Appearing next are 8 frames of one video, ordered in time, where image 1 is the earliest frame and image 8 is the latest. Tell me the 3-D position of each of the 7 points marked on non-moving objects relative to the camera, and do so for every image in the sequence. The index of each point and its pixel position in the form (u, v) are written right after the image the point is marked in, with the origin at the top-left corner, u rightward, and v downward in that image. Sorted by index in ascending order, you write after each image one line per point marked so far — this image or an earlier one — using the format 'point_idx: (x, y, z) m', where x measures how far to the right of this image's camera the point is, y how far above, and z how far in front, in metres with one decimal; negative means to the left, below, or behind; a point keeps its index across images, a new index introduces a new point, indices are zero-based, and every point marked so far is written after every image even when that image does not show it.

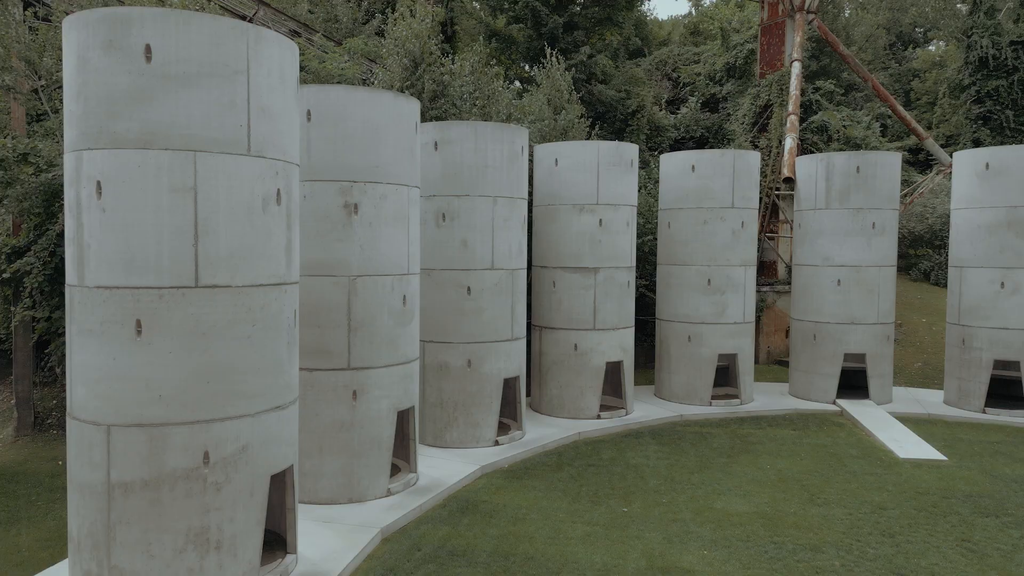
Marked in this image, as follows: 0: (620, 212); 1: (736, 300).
0: (+1.2, +0.9, +12.3) m
1: (+2.8, -0.2, +13.6) m
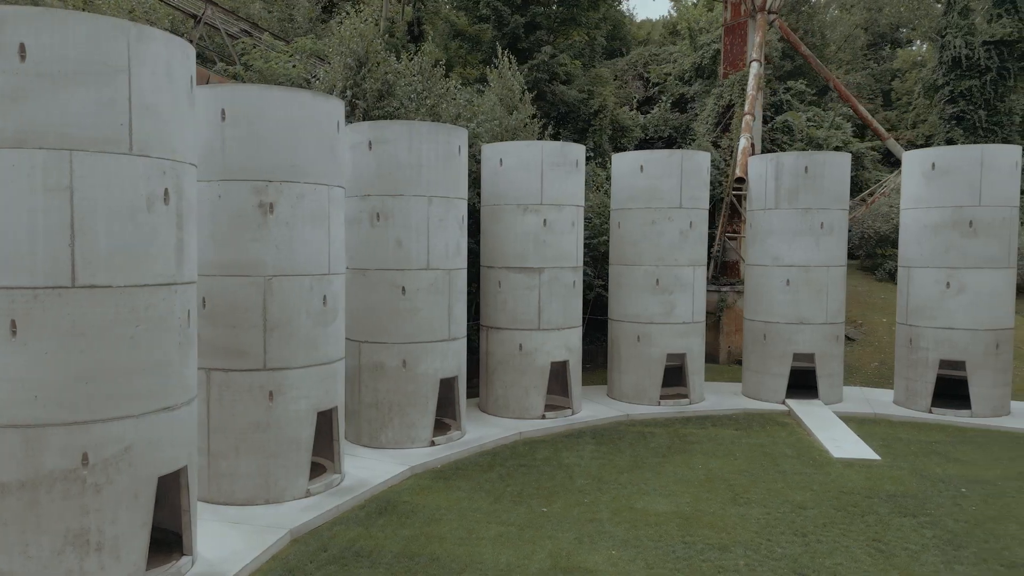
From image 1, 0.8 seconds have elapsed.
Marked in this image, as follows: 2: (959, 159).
0: (+0.6, +0.9, +12.3) m
1: (+2.2, -0.2, +13.6) m
2: (+5.2, +1.5, +12.5) m
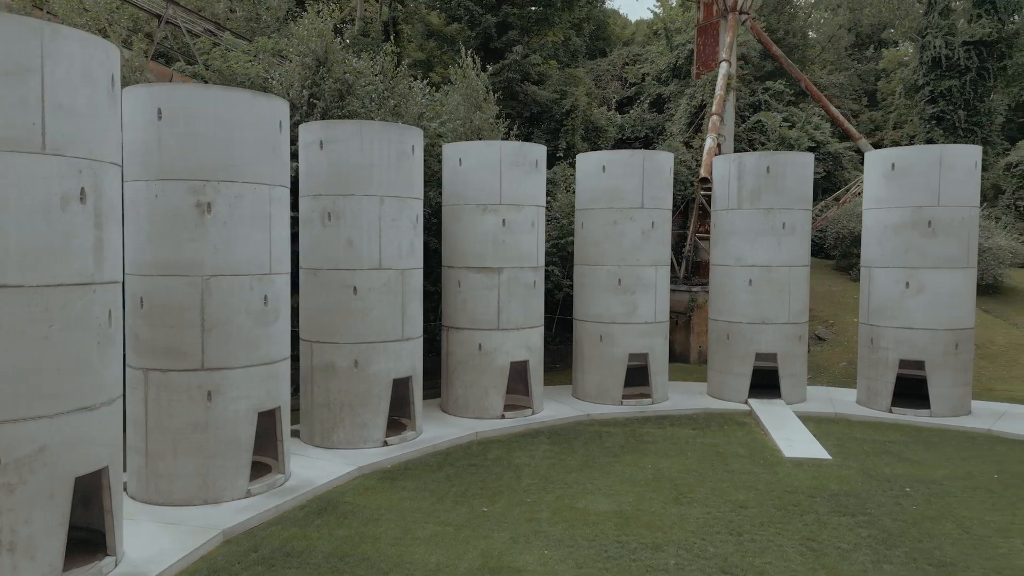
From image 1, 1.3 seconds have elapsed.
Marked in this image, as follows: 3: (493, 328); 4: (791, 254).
0: (+0.1, +0.9, +12.3) m
1: (+1.7, -0.2, +13.6) m
2: (+4.7, +1.5, +12.6) m
3: (-0.2, -0.5, +12.2) m
4: (+3.5, +0.4, +13.7) m
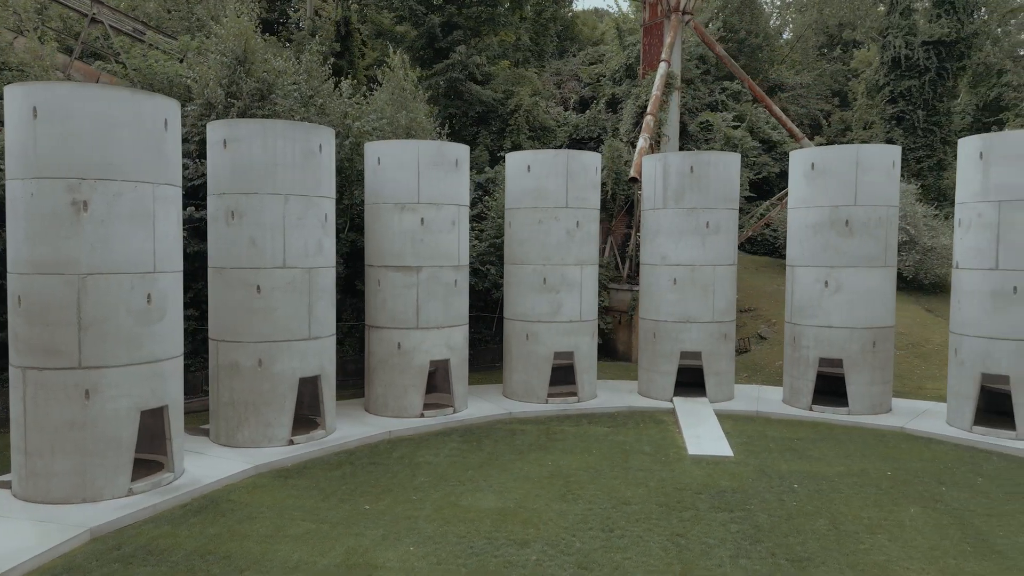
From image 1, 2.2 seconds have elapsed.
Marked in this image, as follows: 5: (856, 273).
0: (-0.8, +0.9, +12.3) m
1: (+0.8, -0.1, +13.6) m
2: (+3.8, +1.5, +12.6) m
3: (-1.2, -0.4, +12.2) m
4: (+2.6, +0.4, +13.7) m
5: (+4.1, +0.2, +12.7) m
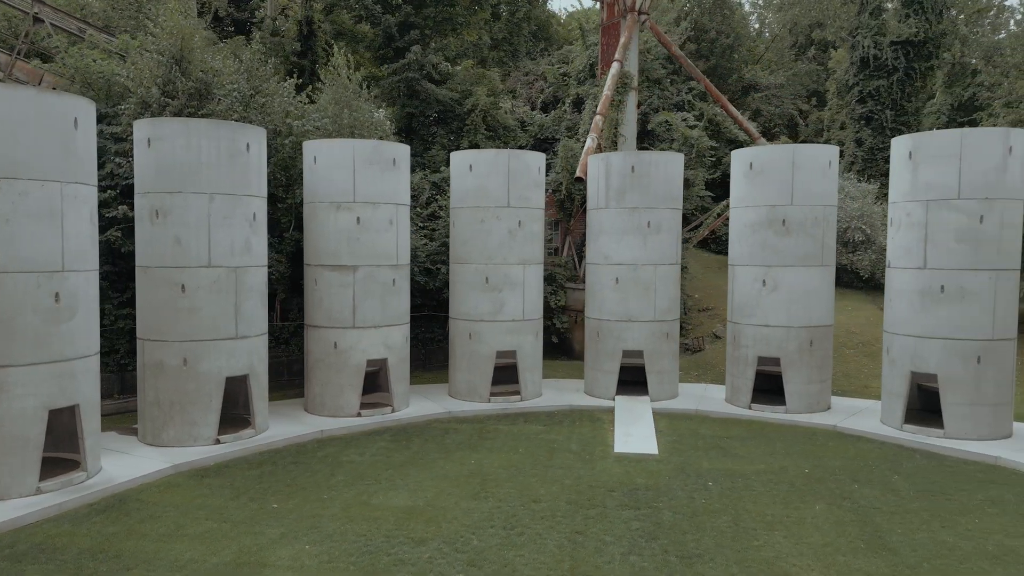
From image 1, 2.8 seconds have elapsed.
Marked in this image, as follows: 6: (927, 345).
0: (-1.5, +0.9, +12.3) m
1: (0.0, -0.1, +13.7) m
2: (+3.1, +1.5, +12.7) m
3: (-1.9, -0.4, +12.2) m
4: (+1.8, +0.5, +13.8) m
5: (+3.3, +0.2, +12.7) m
6: (+4.3, -0.6, +11.1) m
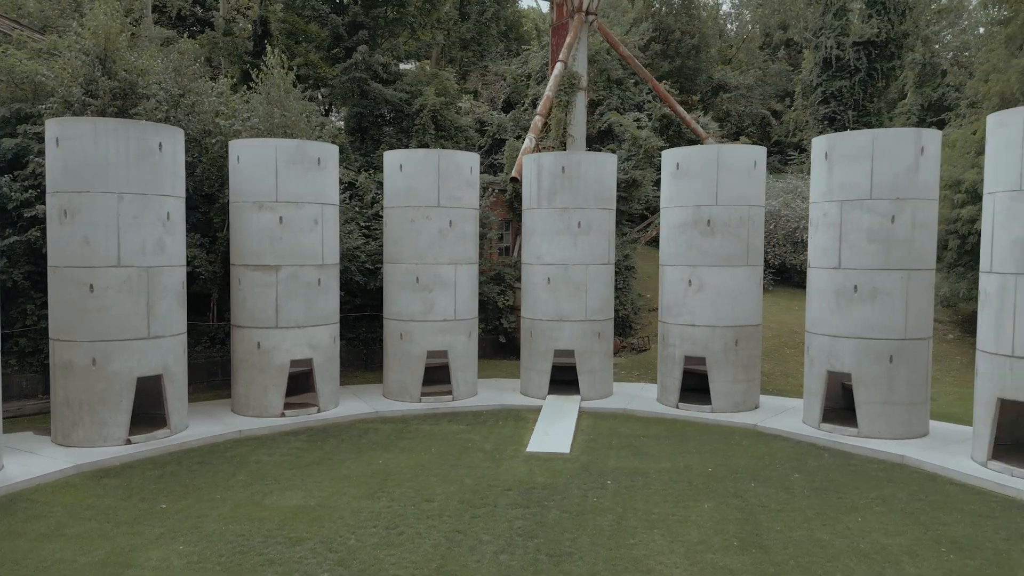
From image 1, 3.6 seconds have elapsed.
0: (-2.4, +0.9, +12.3) m
1: (-0.9, -0.1, +13.7) m
2: (+2.2, +1.5, +12.7) m
3: (-2.7, -0.4, +12.2) m
4: (+1.0, +0.5, +13.8) m
5: (+2.4, +0.2, +12.8) m
6: (+3.4, -0.6, +11.1) m
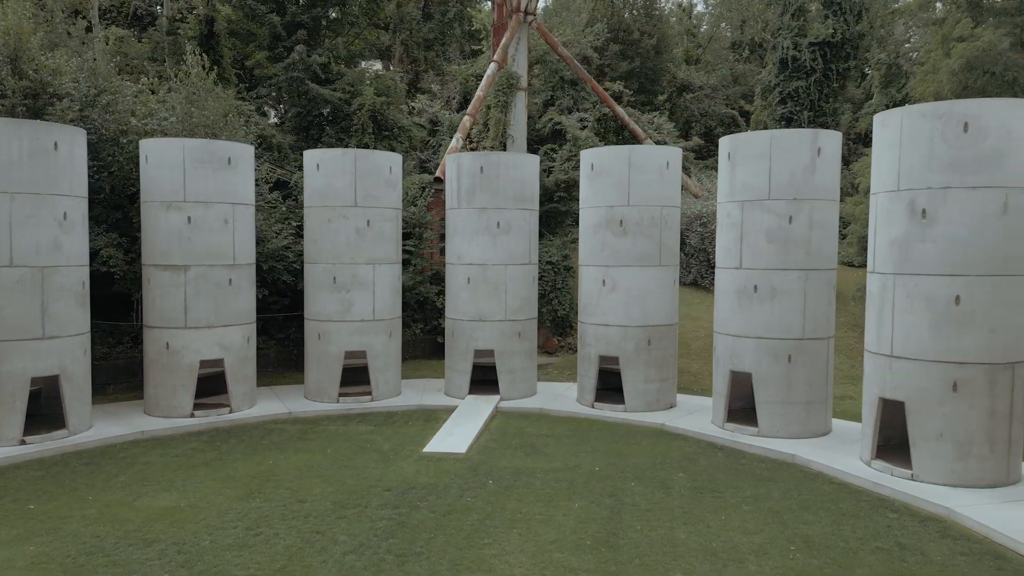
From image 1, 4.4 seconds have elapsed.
0: (-3.4, +0.9, +12.3) m
1: (-1.9, -0.1, +13.7) m
2: (+1.2, +1.5, +12.8) m
3: (-3.8, -0.4, +12.2) m
4: (-0.1, +0.5, +13.8) m
5: (+1.4, +0.2, +12.8) m
6: (+2.4, -0.6, +11.2) m
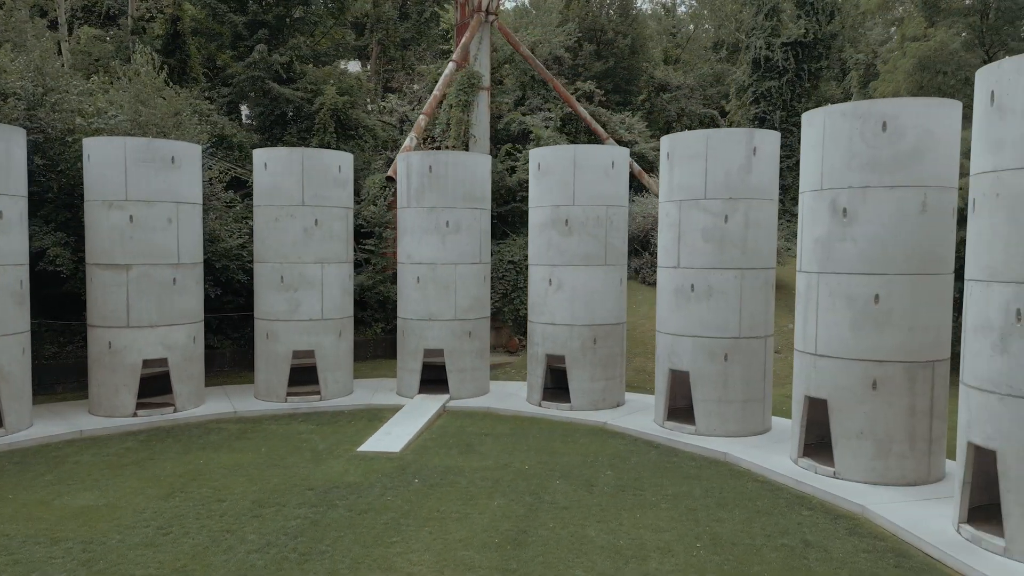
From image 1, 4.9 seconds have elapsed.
0: (-4.1, +0.9, +12.3) m
1: (-2.6, -0.1, +13.7) m
2: (+0.5, +1.5, +12.8) m
3: (-4.4, -0.4, +12.2) m
4: (-0.8, +0.5, +13.8) m
5: (+0.8, +0.2, +12.8) m
6: (+1.8, -0.6, +11.2) m
